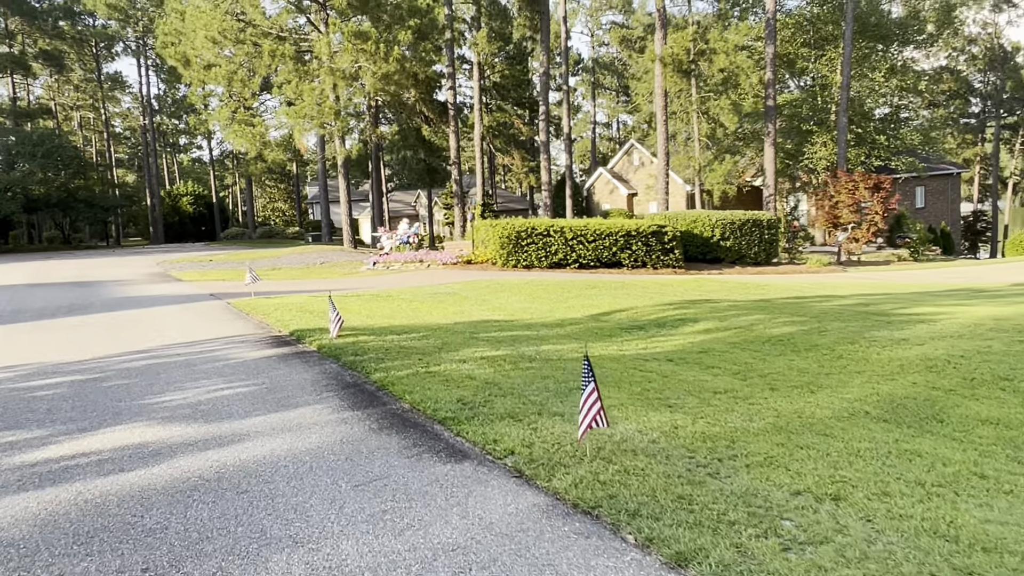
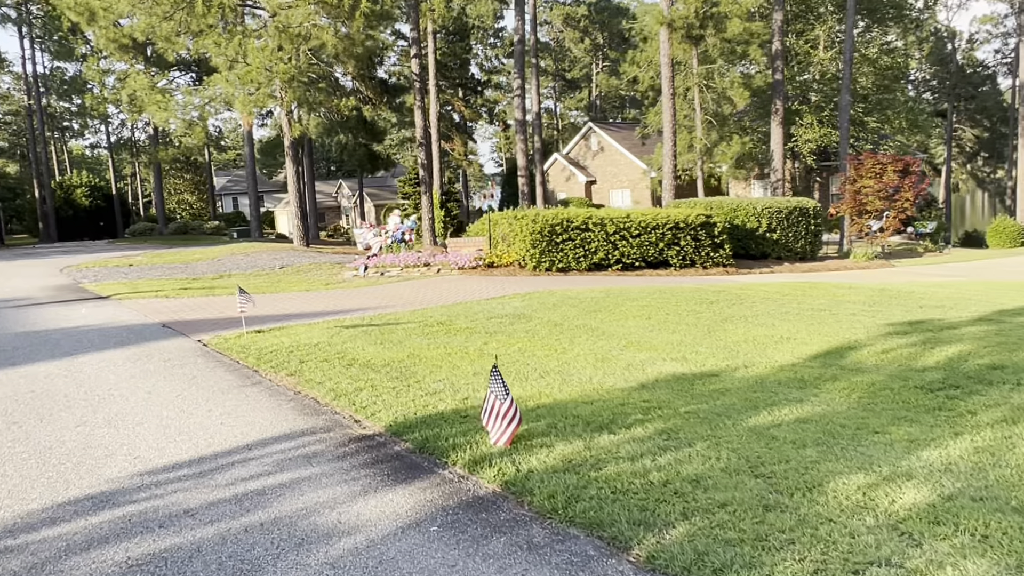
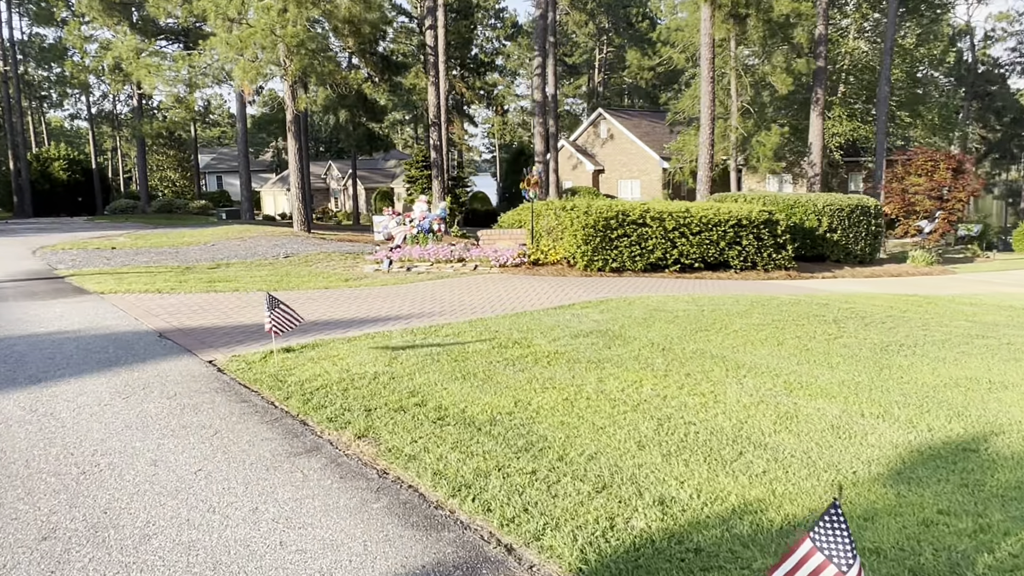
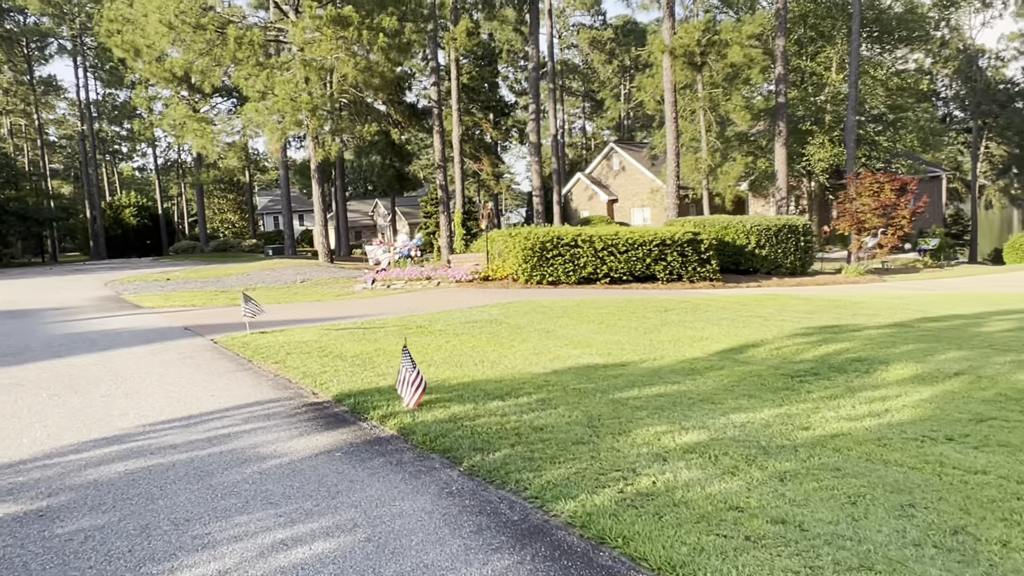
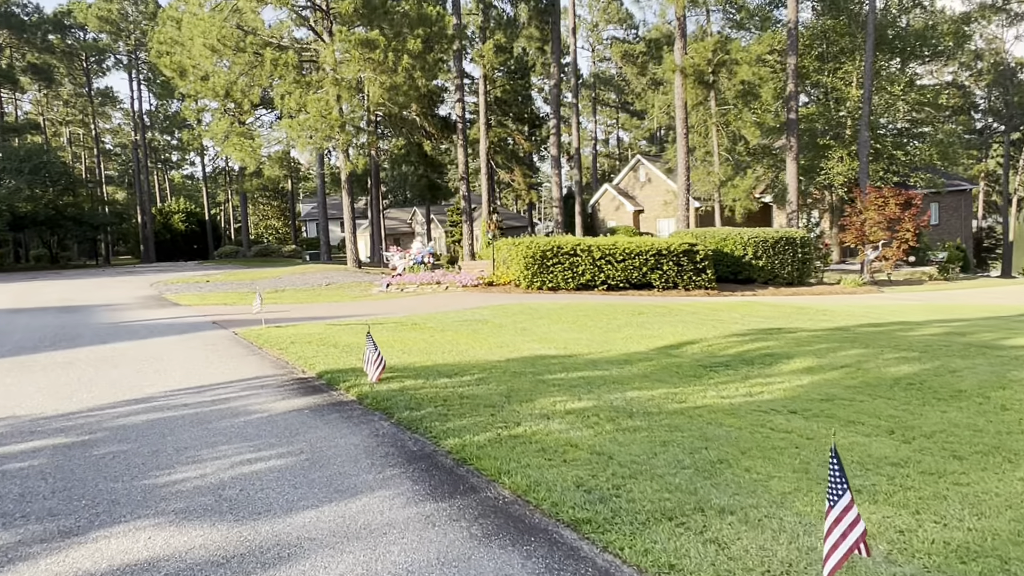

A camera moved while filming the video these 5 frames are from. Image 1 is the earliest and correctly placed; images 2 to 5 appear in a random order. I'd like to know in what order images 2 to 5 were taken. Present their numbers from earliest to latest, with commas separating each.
5, 4, 2, 3
